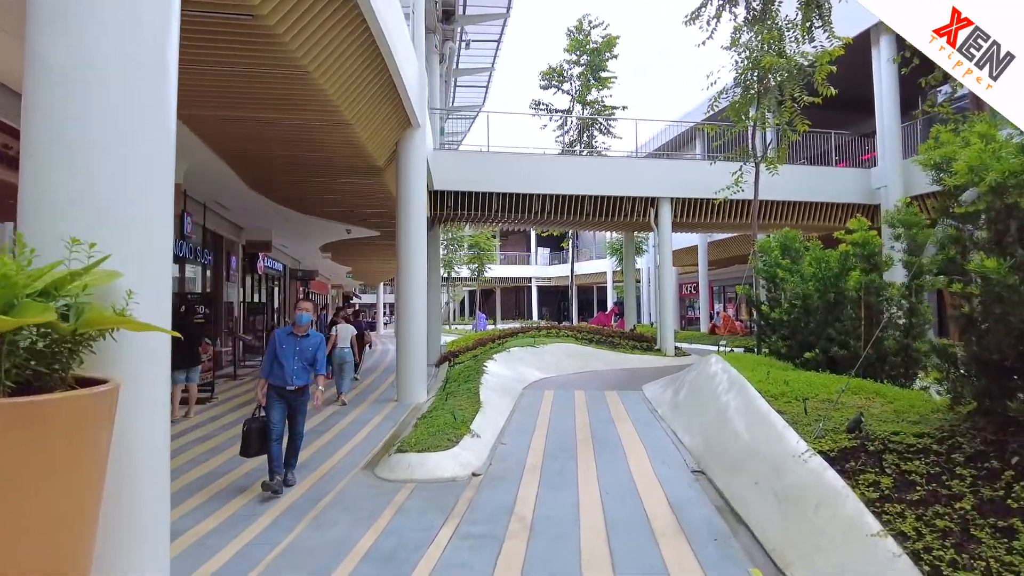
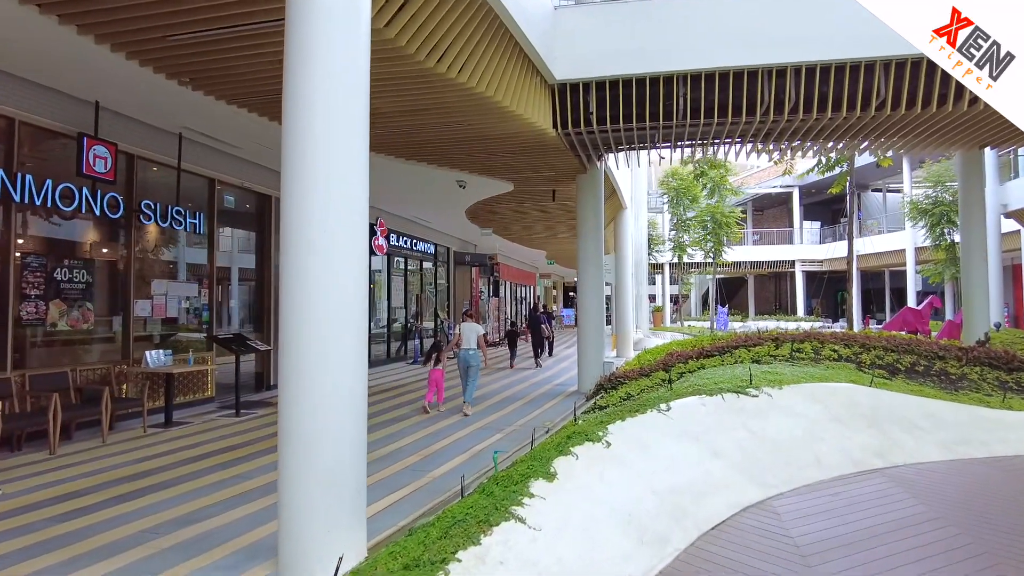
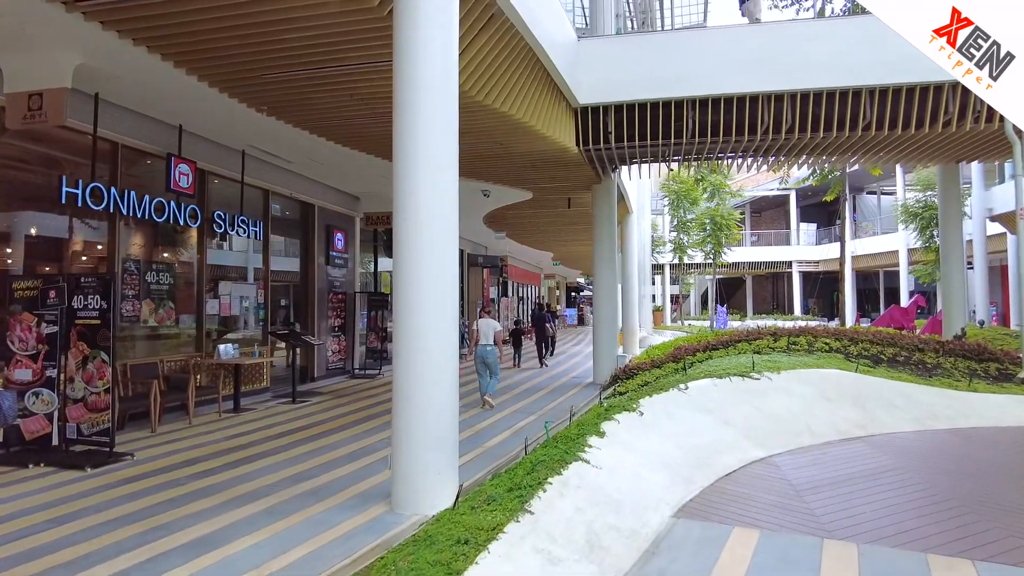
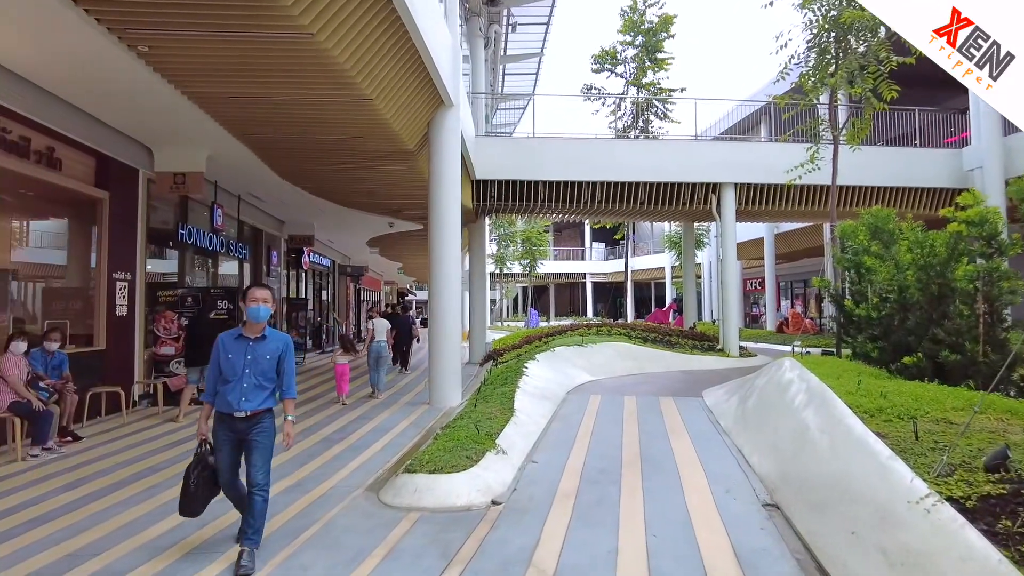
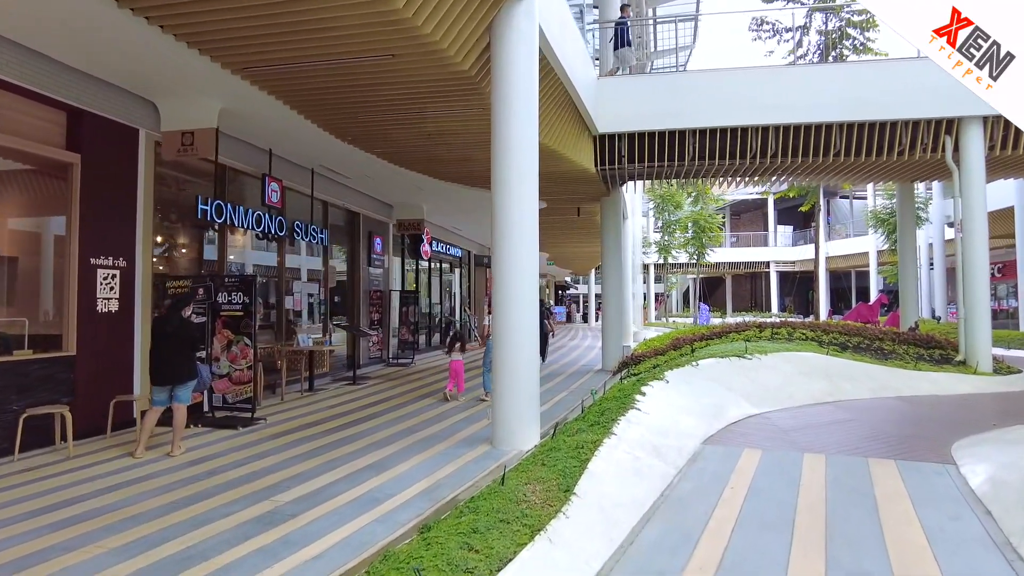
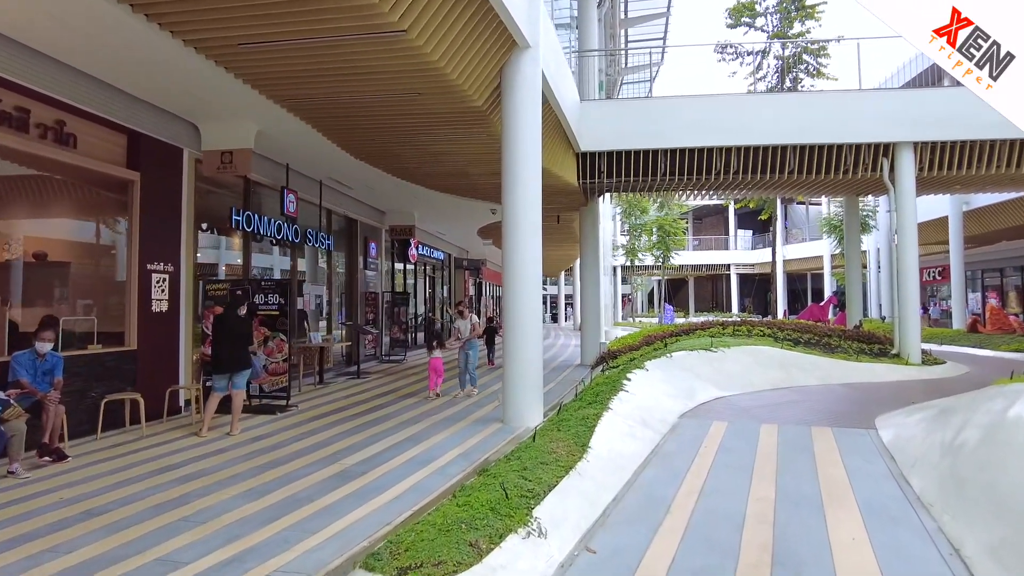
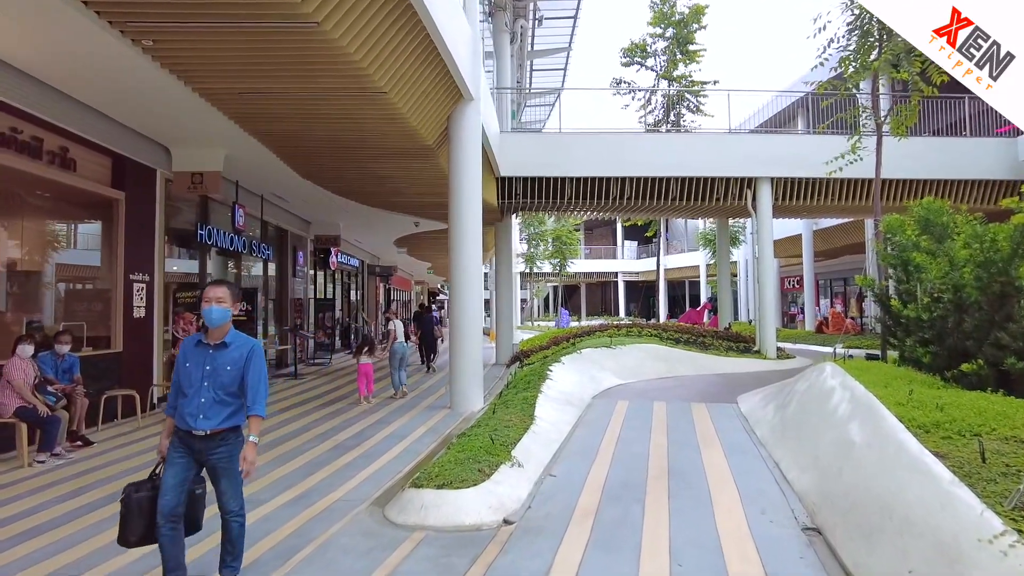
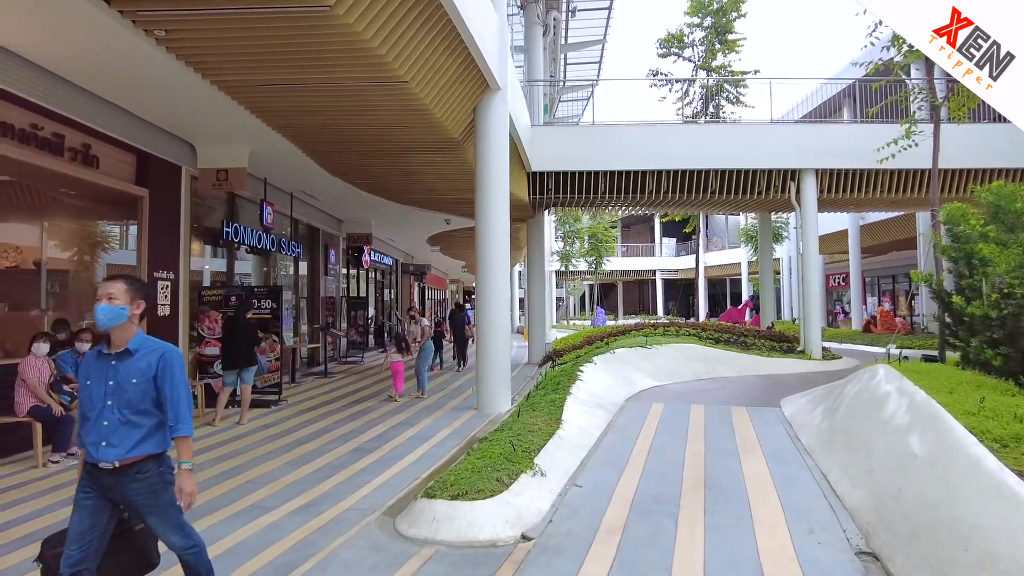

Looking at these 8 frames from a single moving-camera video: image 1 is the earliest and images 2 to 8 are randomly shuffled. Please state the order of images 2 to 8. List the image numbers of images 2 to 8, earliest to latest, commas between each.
4, 7, 8, 6, 5, 3, 2
